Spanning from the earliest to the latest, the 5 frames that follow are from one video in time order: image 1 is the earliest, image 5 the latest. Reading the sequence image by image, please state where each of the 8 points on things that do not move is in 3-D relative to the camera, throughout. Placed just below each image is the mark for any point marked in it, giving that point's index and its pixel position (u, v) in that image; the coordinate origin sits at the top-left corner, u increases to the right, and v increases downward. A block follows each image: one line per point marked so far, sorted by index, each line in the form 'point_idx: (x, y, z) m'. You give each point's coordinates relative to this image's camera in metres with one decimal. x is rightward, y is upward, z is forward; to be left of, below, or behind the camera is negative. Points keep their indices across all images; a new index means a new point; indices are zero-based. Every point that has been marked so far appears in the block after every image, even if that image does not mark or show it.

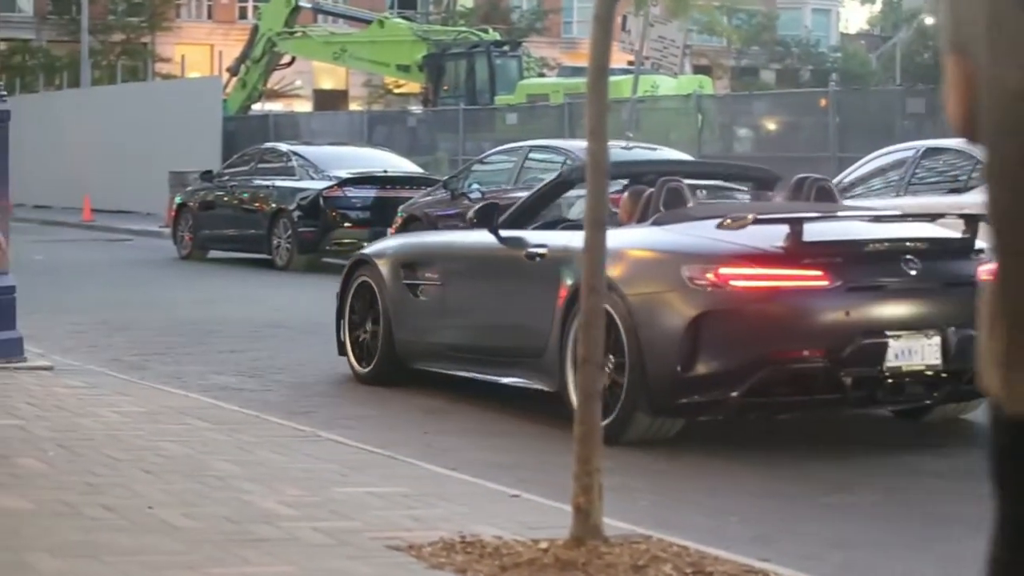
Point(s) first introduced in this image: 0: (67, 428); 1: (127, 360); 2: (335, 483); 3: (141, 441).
0: (-2.0, -0.6, +11.0) m
1: (-1.9, -0.4, +12.2) m
2: (-0.8, -0.8, +10.6) m
3: (-1.6, -0.7, +10.9) m
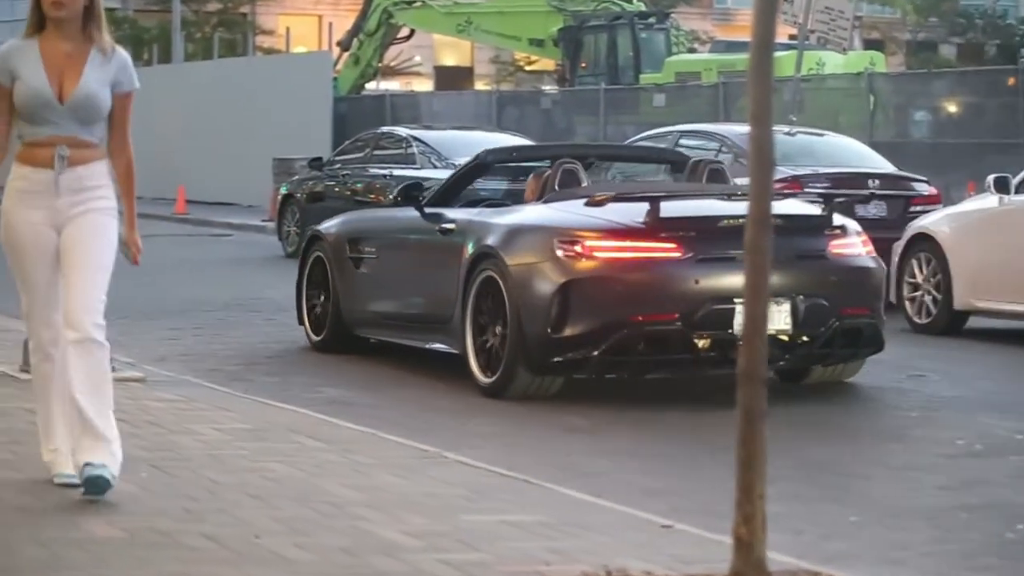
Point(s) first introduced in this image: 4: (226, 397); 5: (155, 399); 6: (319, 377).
0: (-1.4, -0.6, +9.8) m
1: (-1.3, -0.4, +11.0) m
2: (-0.2, -0.8, +9.4) m
3: (-1.1, -0.7, +9.7) m
4: (-1.2, -0.5, +10.5) m
5: (-1.5, -0.5, +10.4) m
6: (-0.9, -0.4, +11.1) m
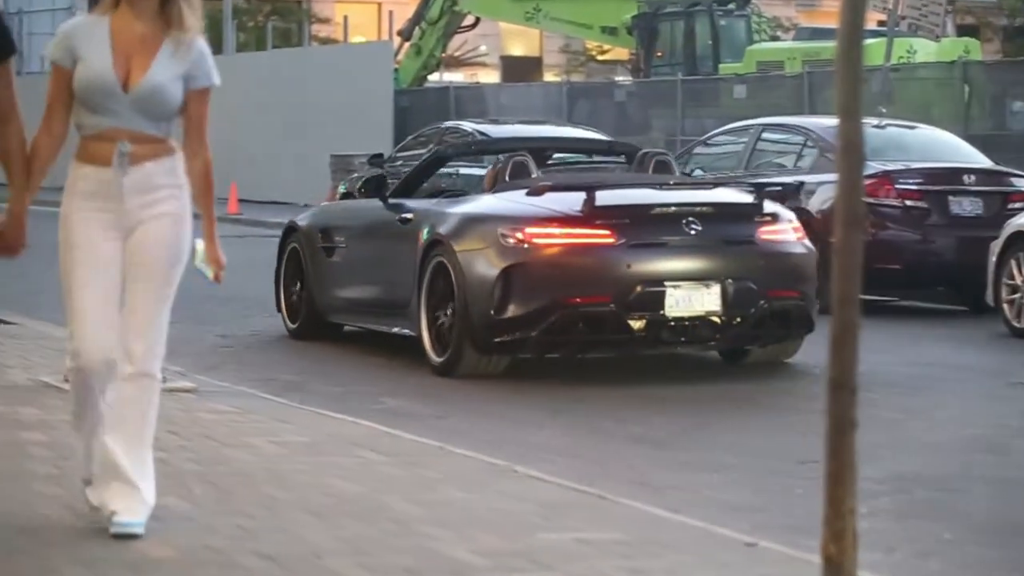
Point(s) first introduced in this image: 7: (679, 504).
0: (-1.1, -0.6, +9.2) m
1: (-1.0, -0.4, +10.4) m
2: (+0.1, -0.9, +8.8) m
3: (-0.8, -0.7, +9.1) m
4: (-0.9, -0.5, +9.9) m
5: (-1.2, -0.5, +9.8) m
6: (-0.6, -0.4, +10.5) m
7: (+0.6, -0.8, +9.2) m
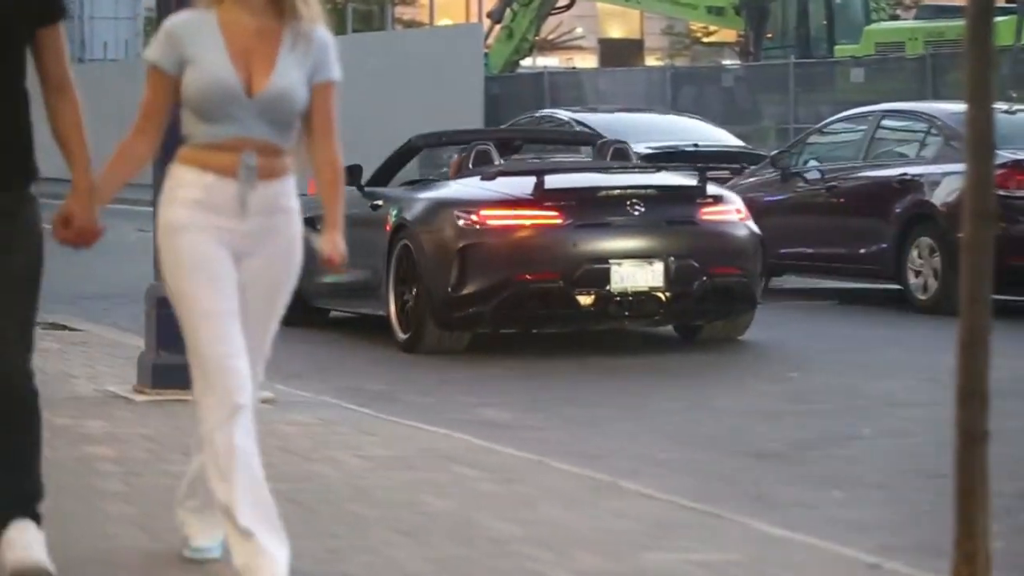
0: (-0.7, -0.7, +8.6) m
1: (-0.6, -0.4, +9.8) m
2: (+0.4, -0.9, +8.1) m
3: (-0.4, -0.7, +8.5) m
4: (-0.6, -0.5, +9.3) m
5: (-0.8, -0.5, +9.2) m
6: (-0.2, -0.4, +9.9) m
7: (+1.0, -0.8, +8.5) m
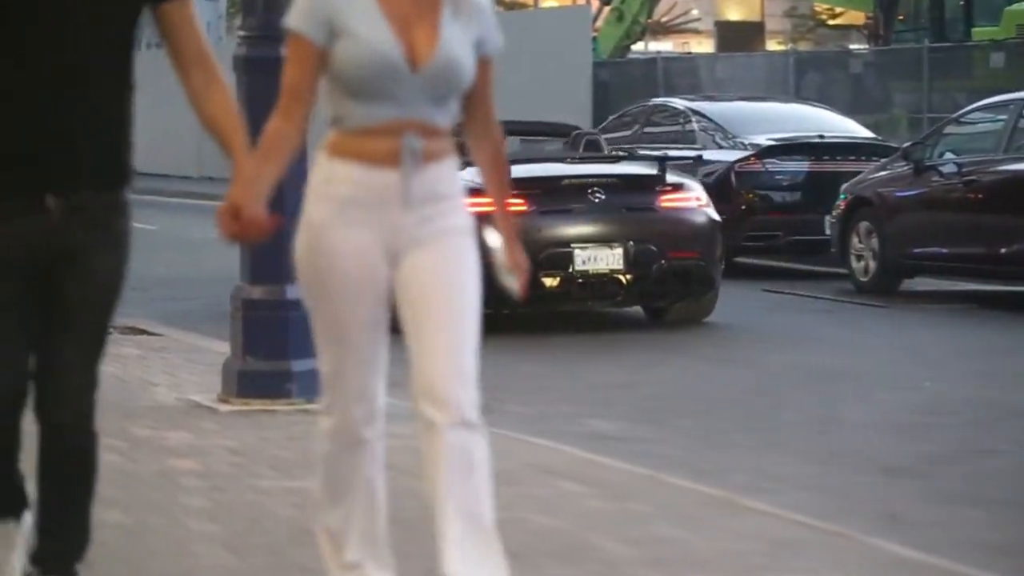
0: (-0.4, -0.7, +8.0) m
1: (-0.2, -0.4, +9.2) m
2: (+0.8, -0.9, +7.5) m
3: (-0.1, -0.7, +7.9) m
4: (-0.2, -0.5, +8.7) m
5: (-0.5, -0.5, +8.6) m
6: (+0.2, -0.4, +9.3) m
7: (+1.3, -0.8, +7.9) m
